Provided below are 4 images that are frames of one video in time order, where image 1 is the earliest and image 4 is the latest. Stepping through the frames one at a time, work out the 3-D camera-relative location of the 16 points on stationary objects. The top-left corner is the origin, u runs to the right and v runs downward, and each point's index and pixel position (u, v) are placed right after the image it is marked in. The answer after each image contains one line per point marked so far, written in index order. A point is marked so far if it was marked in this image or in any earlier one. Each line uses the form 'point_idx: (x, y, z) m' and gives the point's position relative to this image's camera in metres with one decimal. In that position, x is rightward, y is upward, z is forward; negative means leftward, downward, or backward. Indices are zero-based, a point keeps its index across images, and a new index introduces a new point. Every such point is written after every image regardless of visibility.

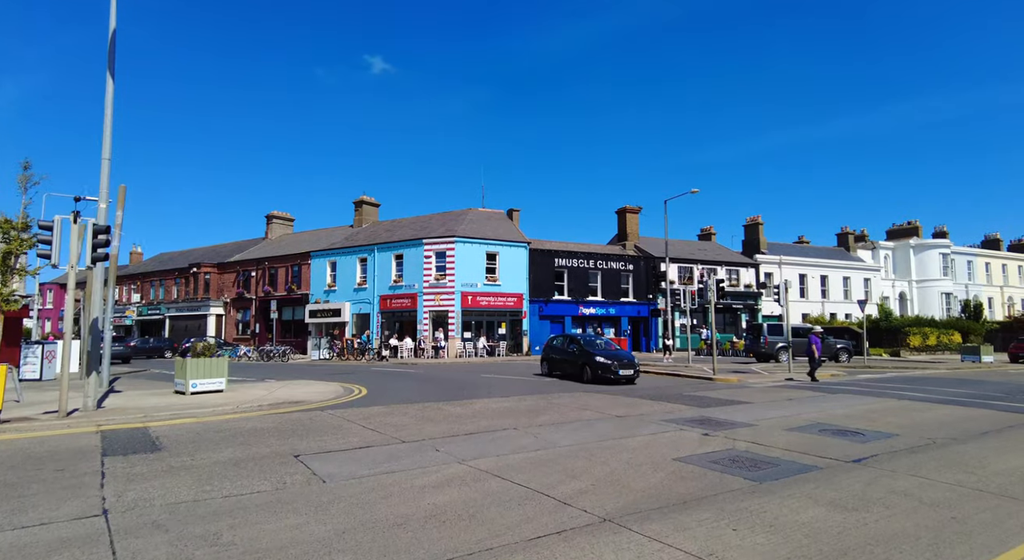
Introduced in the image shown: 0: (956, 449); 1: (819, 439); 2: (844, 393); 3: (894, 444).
0: (+6.3, -2.4, +8.9) m
1: (+4.7, -2.4, +9.6) m
2: (+8.7, -3.0, +16.4) m
3: (+5.7, -2.4, +9.3) m
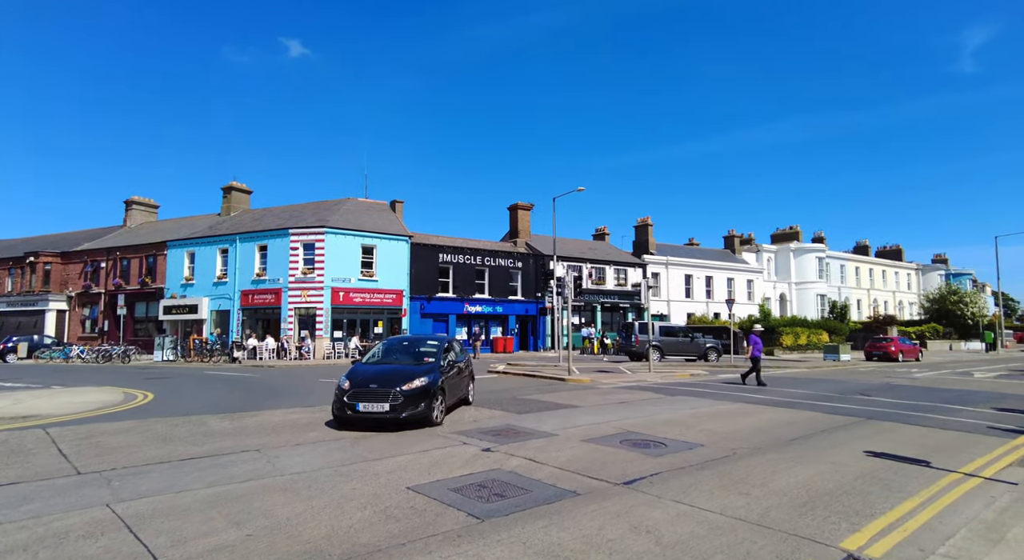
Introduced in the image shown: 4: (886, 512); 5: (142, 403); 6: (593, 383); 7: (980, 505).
0: (+3.0, -2.3, +8.0) m
1: (+1.4, -2.4, +8.5) m
2: (+4.4, -2.9, +15.7) m
3: (+2.4, -2.4, +8.3) m
4: (+3.7, -2.3, +6.1) m
5: (-7.8, -2.6, +13.1) m
6: (+2.4, -3.1, +18.5) m
7: (+4.8, -2.3, +6.4) m
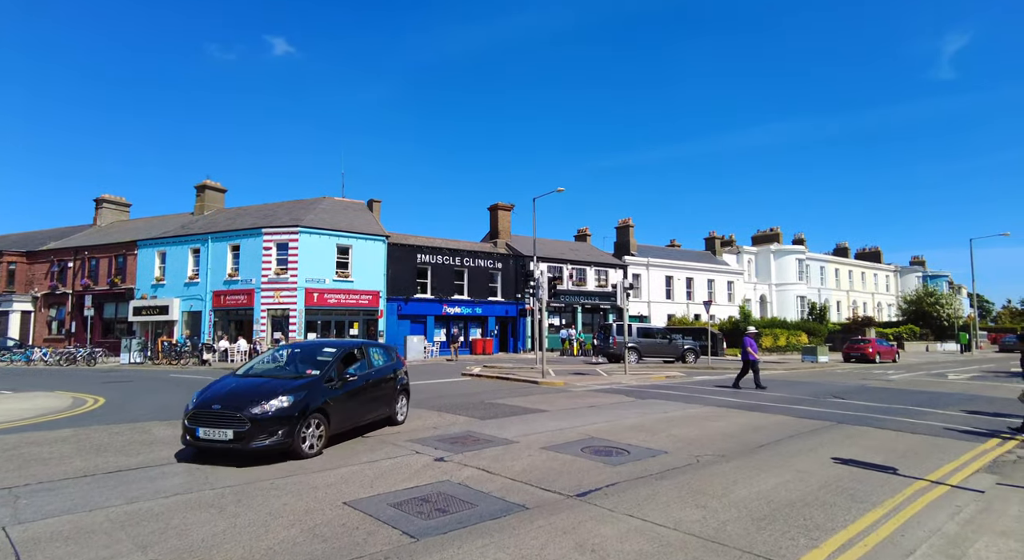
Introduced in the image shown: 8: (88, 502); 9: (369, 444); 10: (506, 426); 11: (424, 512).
0: (+2.4, -2.4, +7.7) m
1: (+0.8, -2.4, +8.1) m
2: (+3.6, -2.9, +15.5) m
3: (+1.8, -2.4, +8.0) m
4: (+3.1, -2.3, +5.8) m
5: (-8.5, -2.6, +12.5) m
6: (+1.6, -3.1, +18.1) m
7: (+4.3, -2.3, +6.2) m
8: (-3.9, -2.1, +5.8) m
9: (-2.0, -2.3, +8.8) m
10: (-0.1, -2.4, +10.4) m
11: (-0.8, -2.2, +5.9) m
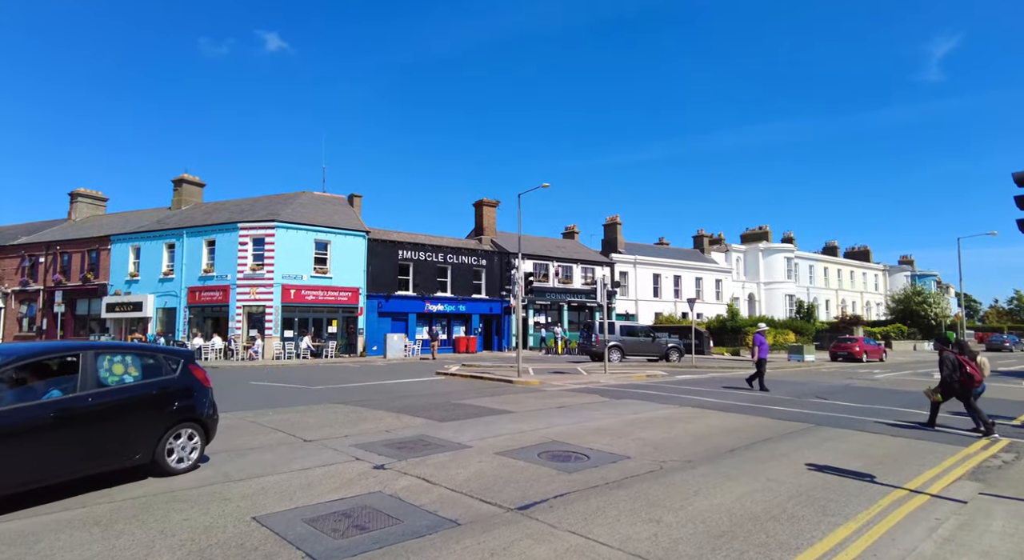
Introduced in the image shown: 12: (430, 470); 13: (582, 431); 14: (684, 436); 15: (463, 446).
0: (+1.8, -2.3, +7.0) m
1: (+0.1, -2.3, +7.5) m
2: (+2.9, -2.8, +14.9) m
3: (+1.1, -2.3, +7.4) m
4: (+2.5, -2.2, +5.2) m
5: (-9.2, -2.4, +11.8) m
6: (+0.8, -3.0, +17.5) m
7: (+3.7, -2.3, +5.6) m
8: (-4.5, -1.9, +5.1) m
9: (-2.6, -2.2, +8.1) m
10: (-0.8, -2.3, +9.7) m
11: (-1.4, -2.1, +5.2) m
12: (-0.9, -2.2, +7.2) m
13: (+1.1, -2.4, +9.9) m
14: (+2.7, -2.4, +9.7) m
15: (-0.7, -2.3, +8.5) m
